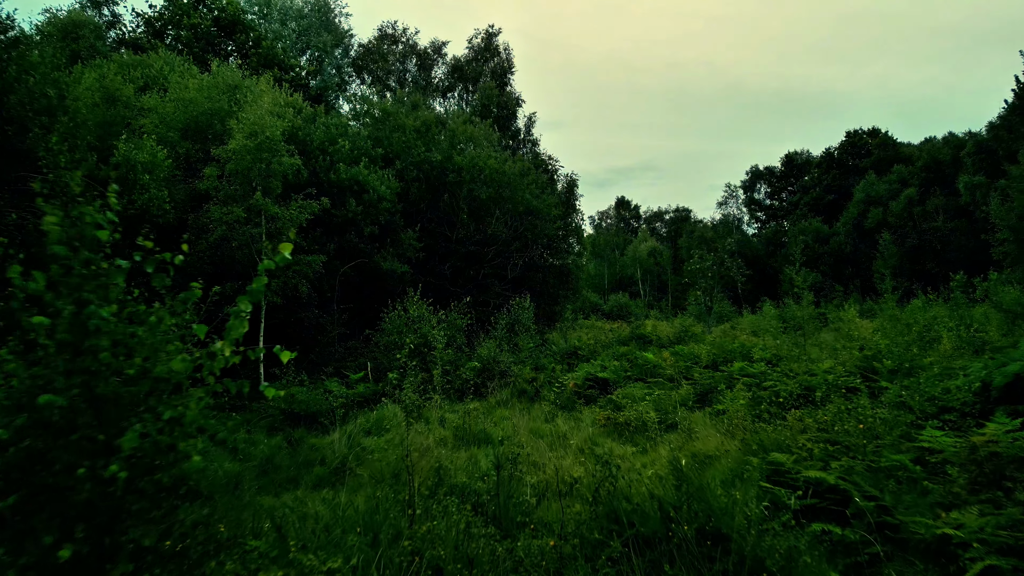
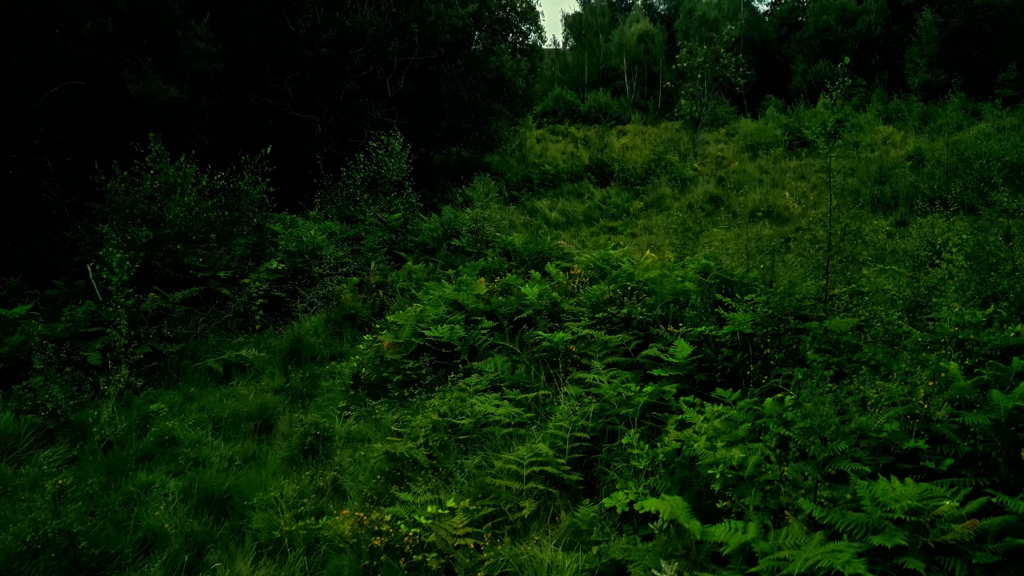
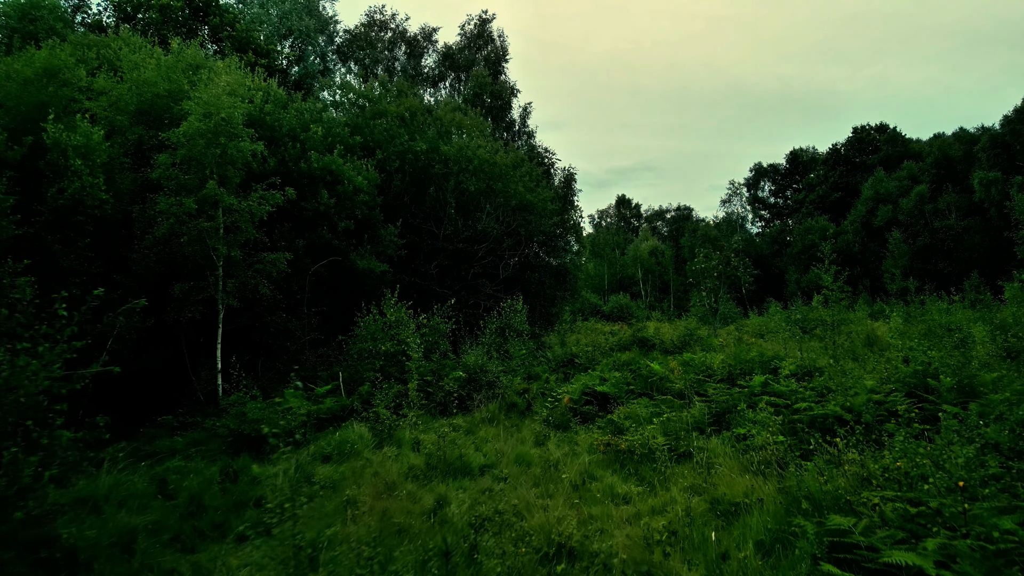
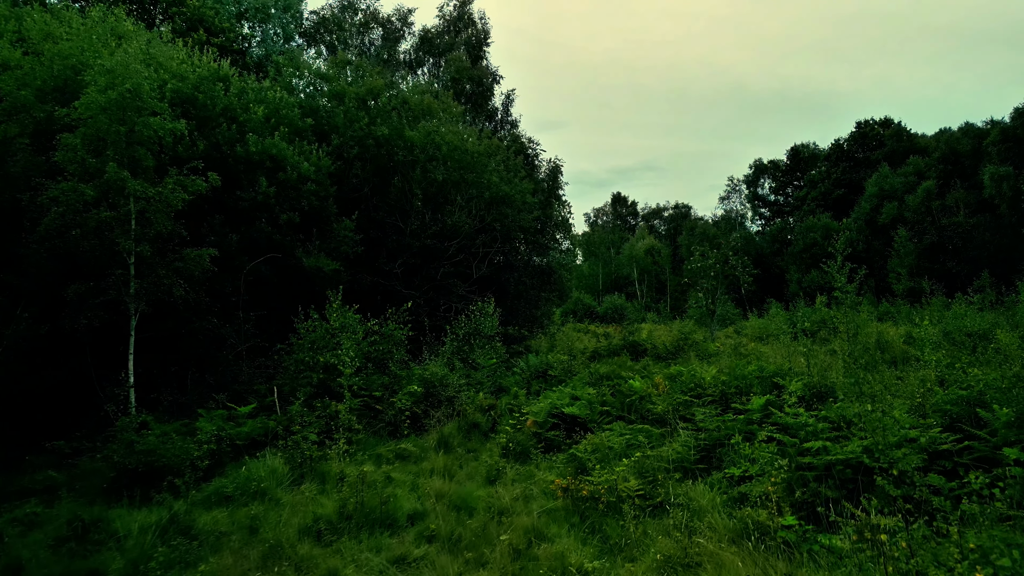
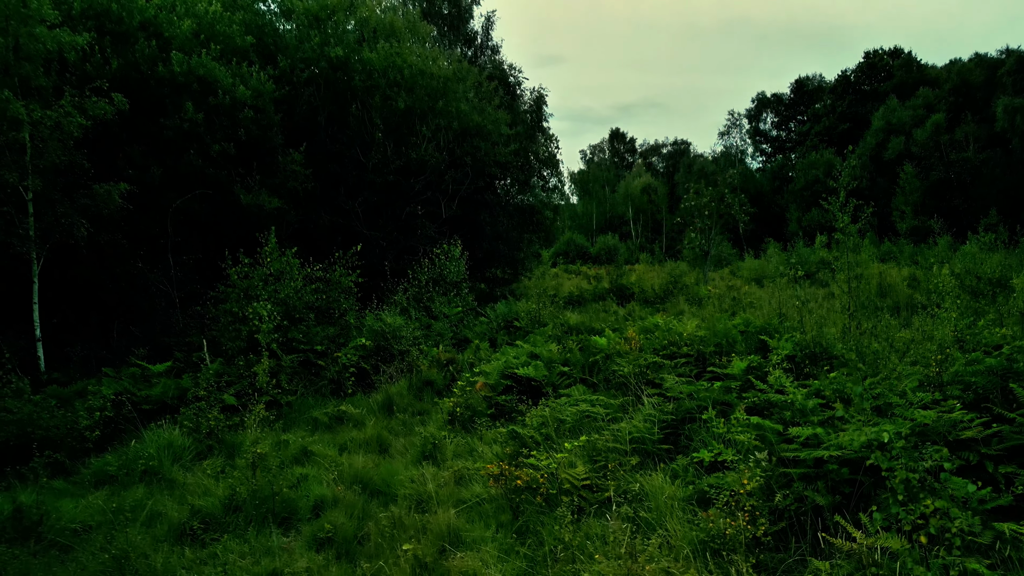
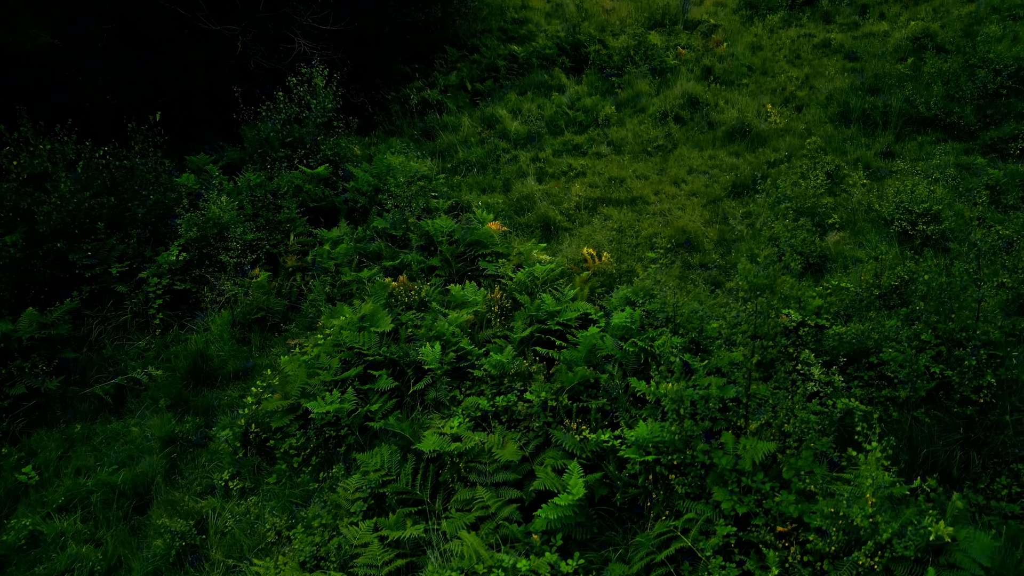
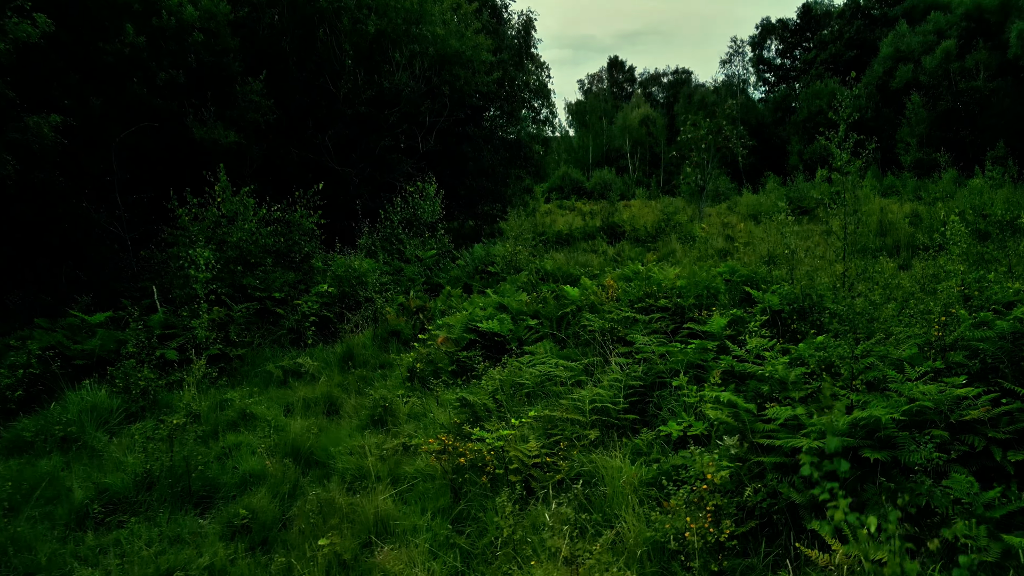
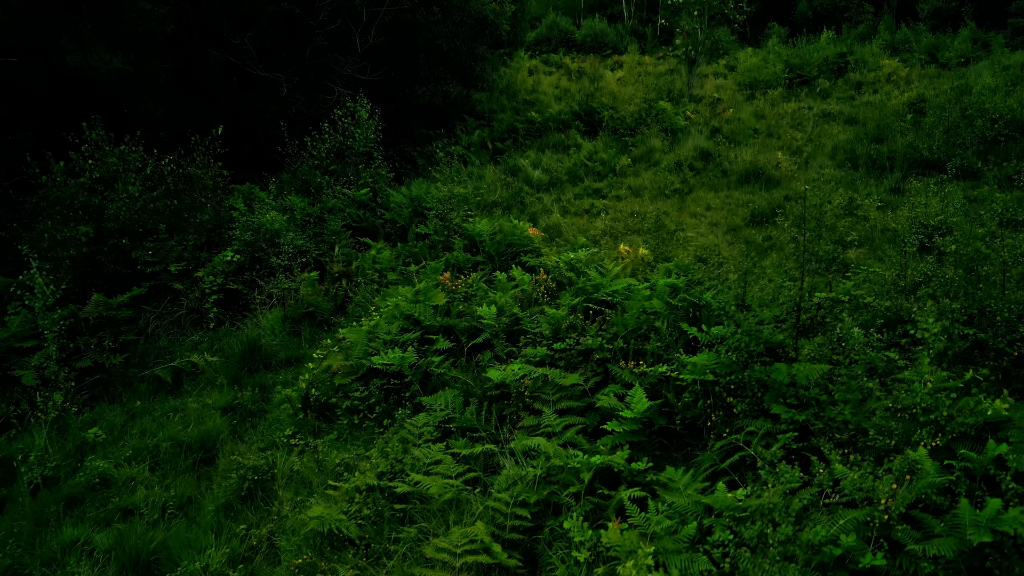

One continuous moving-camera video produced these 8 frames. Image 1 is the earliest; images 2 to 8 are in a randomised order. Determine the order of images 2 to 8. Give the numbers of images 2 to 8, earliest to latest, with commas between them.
3, 4, 5, 7, 2, 8, 6
